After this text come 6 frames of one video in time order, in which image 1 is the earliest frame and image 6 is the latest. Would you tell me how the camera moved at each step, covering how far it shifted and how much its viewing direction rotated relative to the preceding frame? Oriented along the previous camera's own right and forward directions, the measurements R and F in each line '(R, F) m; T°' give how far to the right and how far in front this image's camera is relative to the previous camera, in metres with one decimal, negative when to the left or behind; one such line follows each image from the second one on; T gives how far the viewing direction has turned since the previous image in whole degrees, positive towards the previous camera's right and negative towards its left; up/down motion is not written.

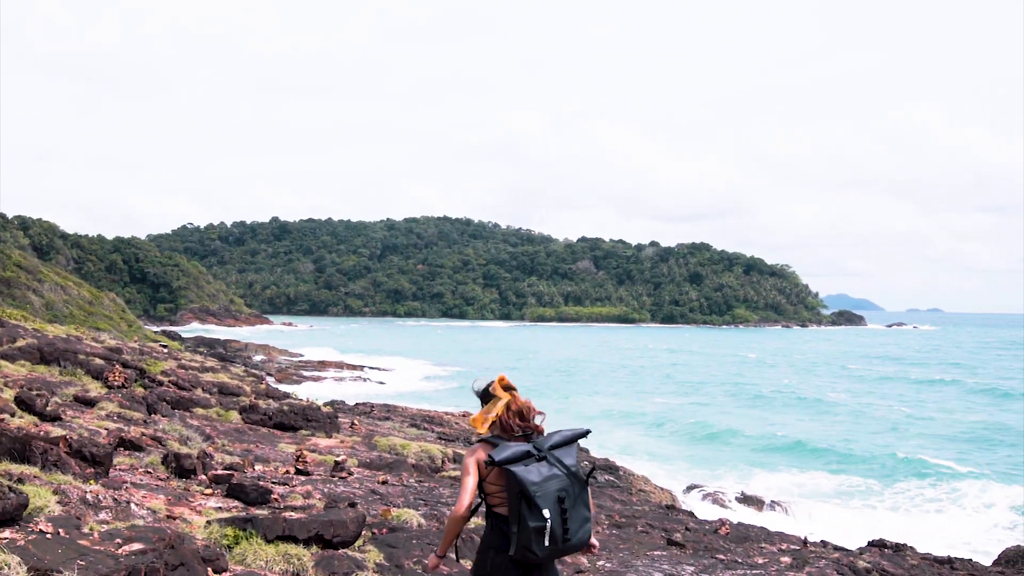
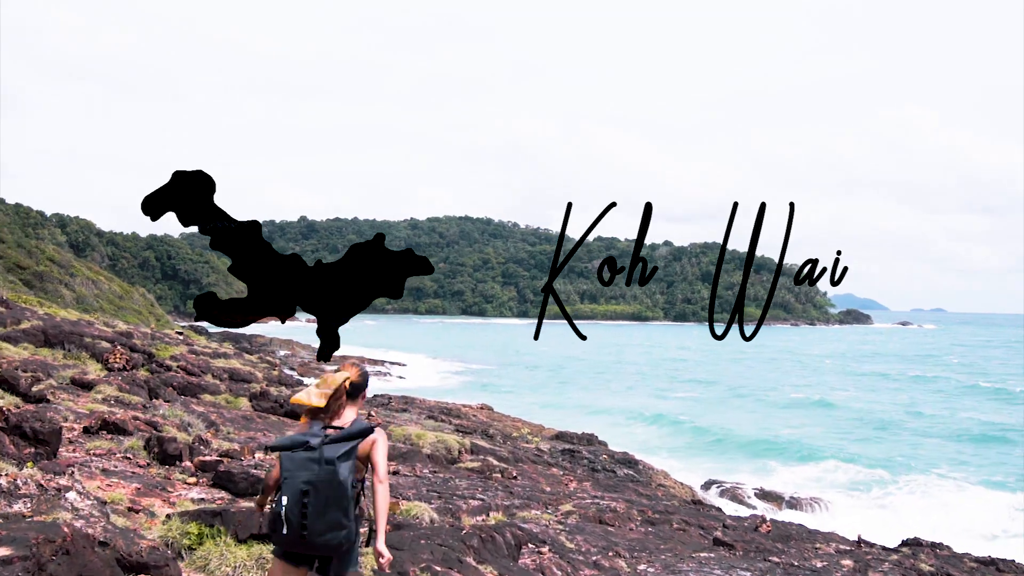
(-0.1, +0.9) m; -2°
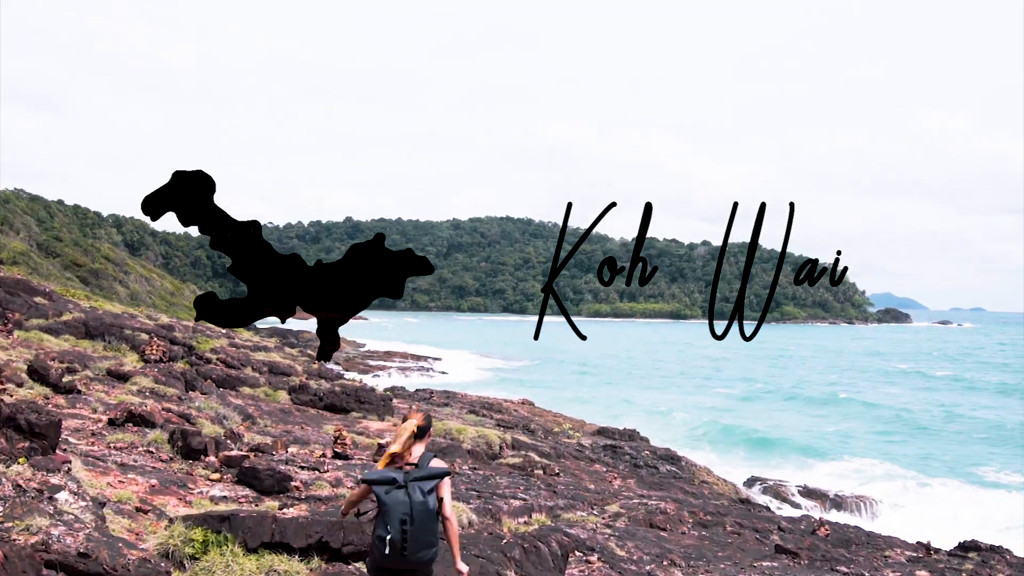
(0.0, +0.5) m; -3°
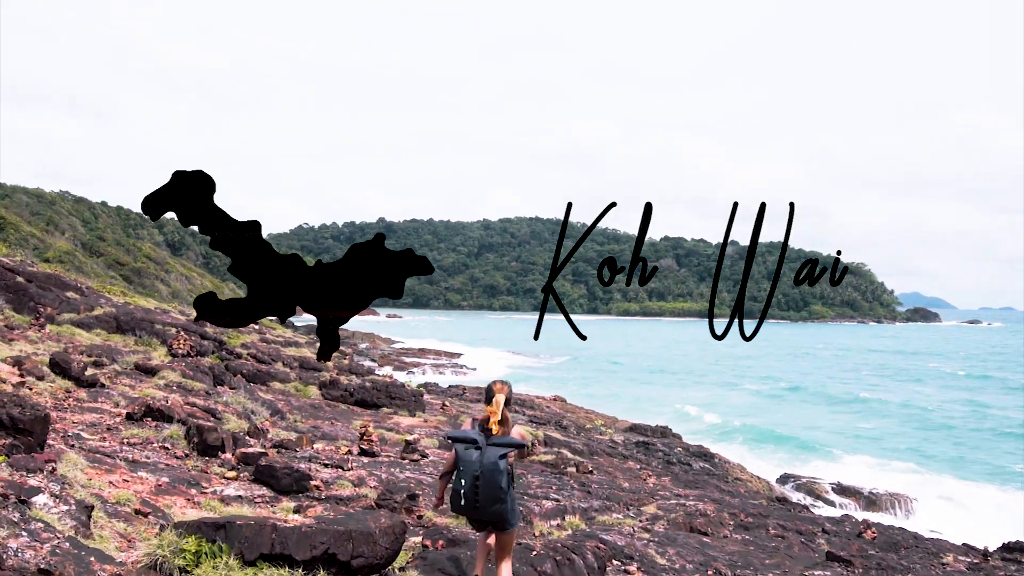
(0.0, +0.4) m; -3°
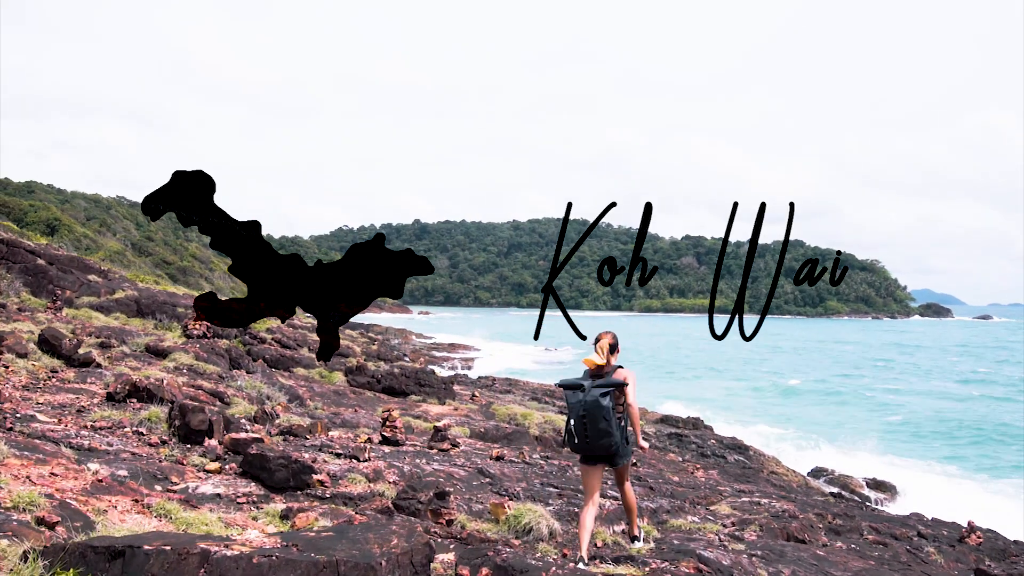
(-0.2, +1.1) m; -2°
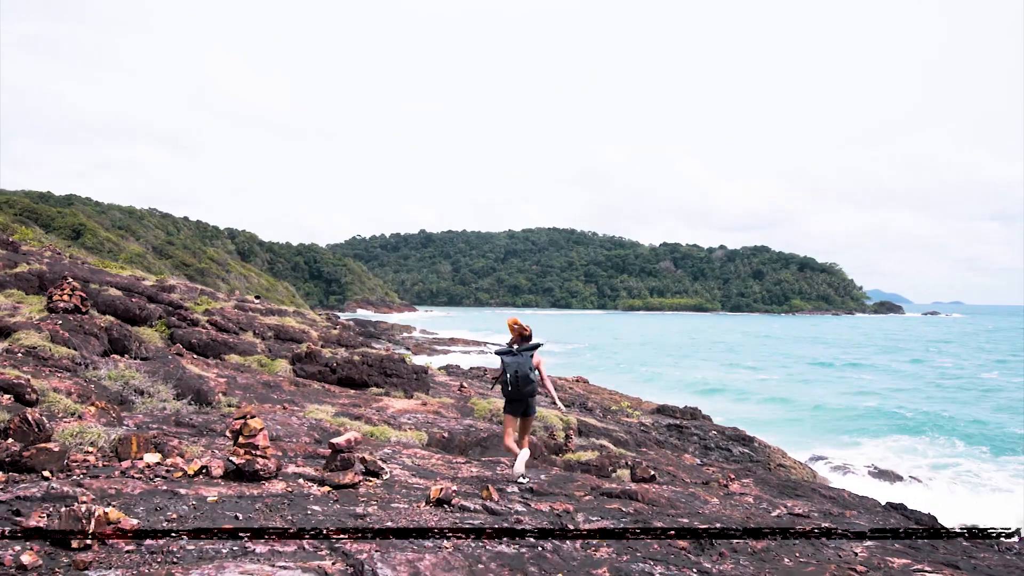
(+0.2, +3.1) m; 0°
